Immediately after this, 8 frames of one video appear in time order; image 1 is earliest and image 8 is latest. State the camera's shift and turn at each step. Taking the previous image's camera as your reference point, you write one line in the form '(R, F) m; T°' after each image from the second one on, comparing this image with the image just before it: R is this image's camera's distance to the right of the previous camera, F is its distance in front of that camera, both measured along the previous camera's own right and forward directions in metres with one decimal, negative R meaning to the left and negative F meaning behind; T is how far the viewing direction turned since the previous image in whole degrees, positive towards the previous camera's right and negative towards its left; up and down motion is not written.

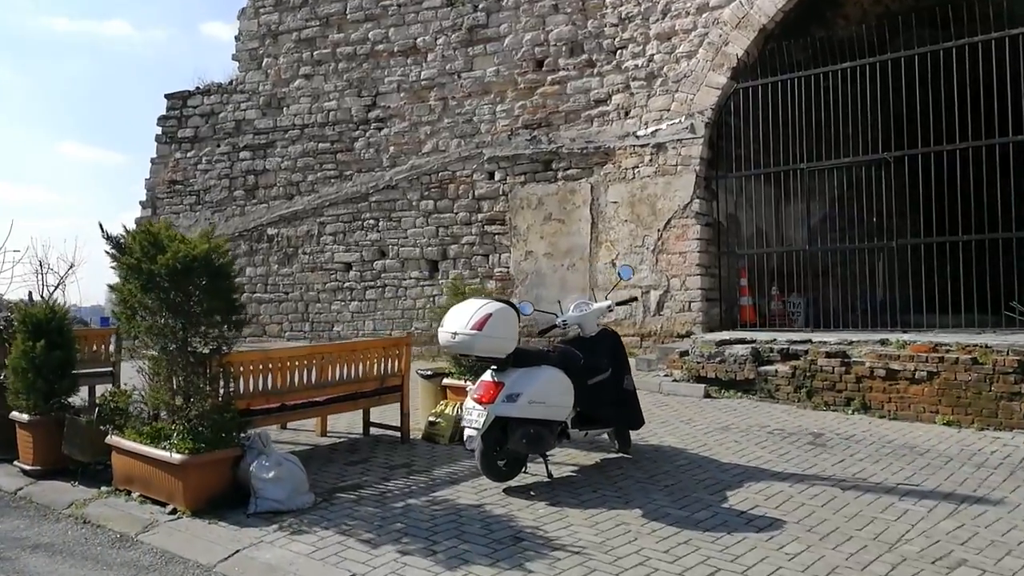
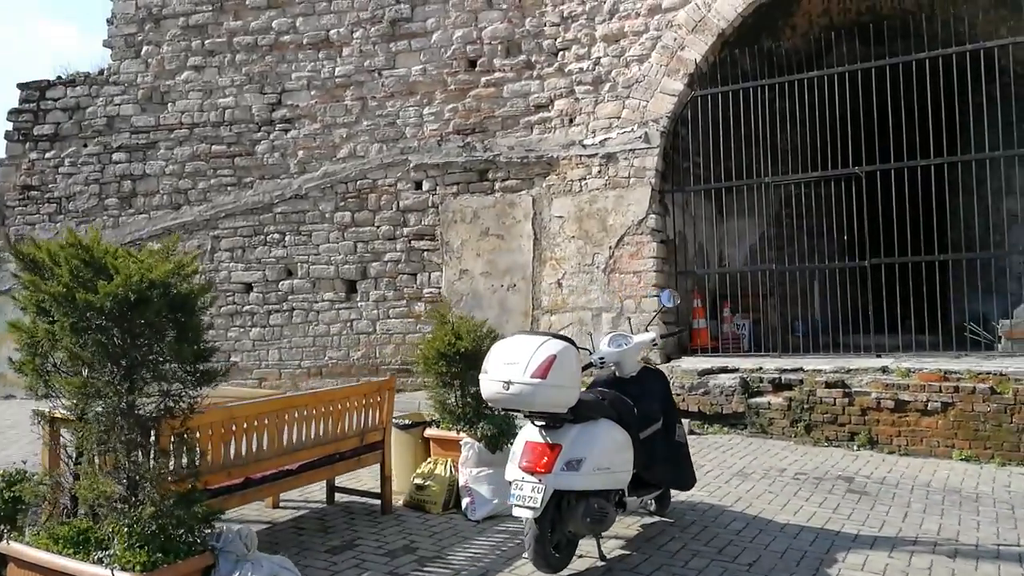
(-0.7, +0.9) m; +10°
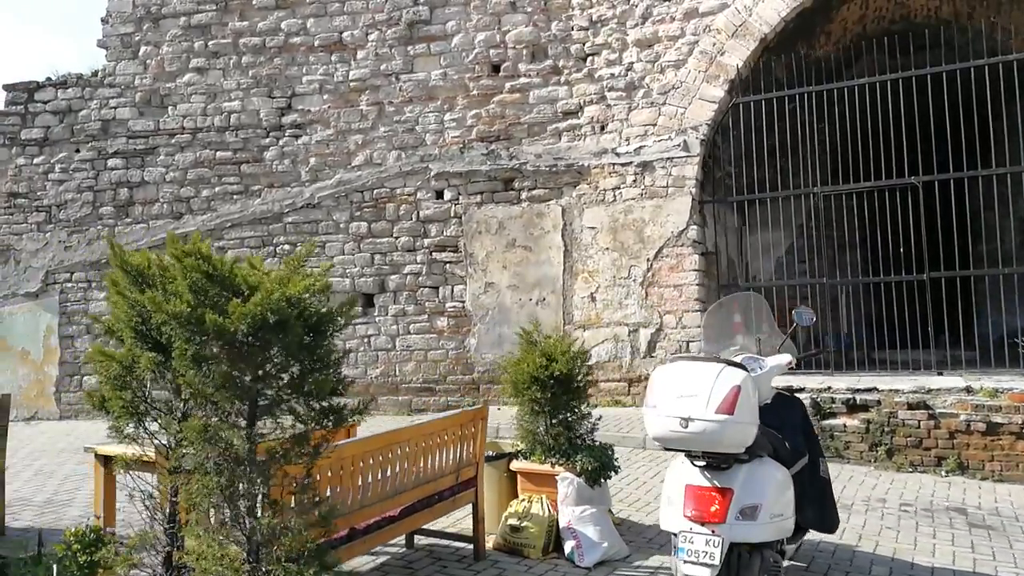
(-0.6, +0.4) m; +2°
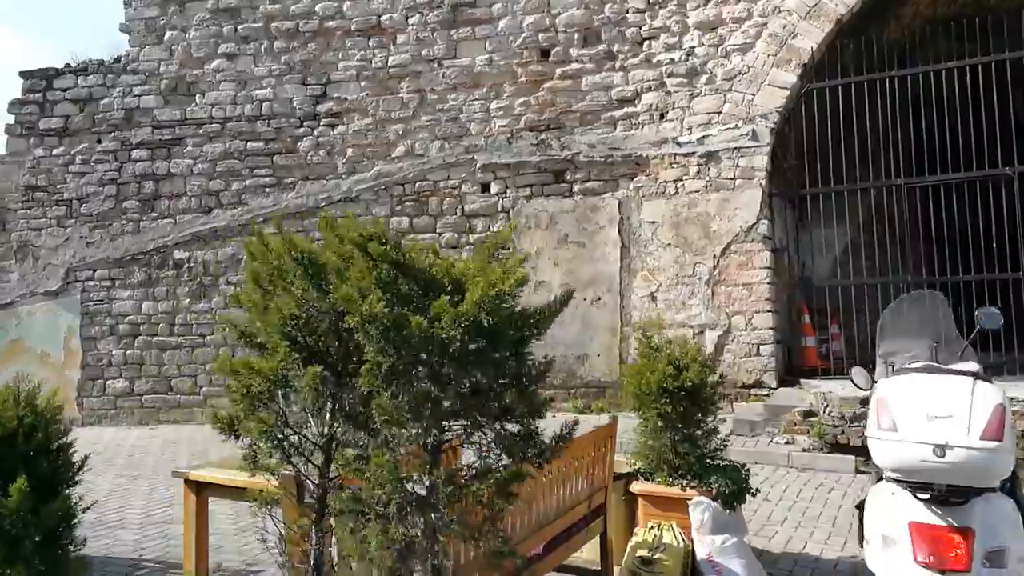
(-0.5, +0.4) m; 0°
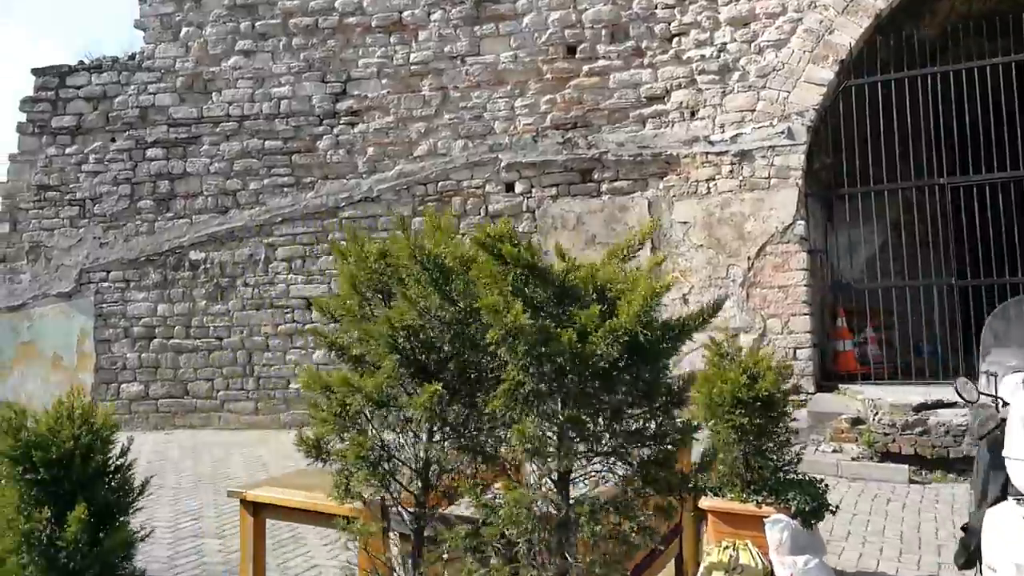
(-0.2, +0.2) m; 0°
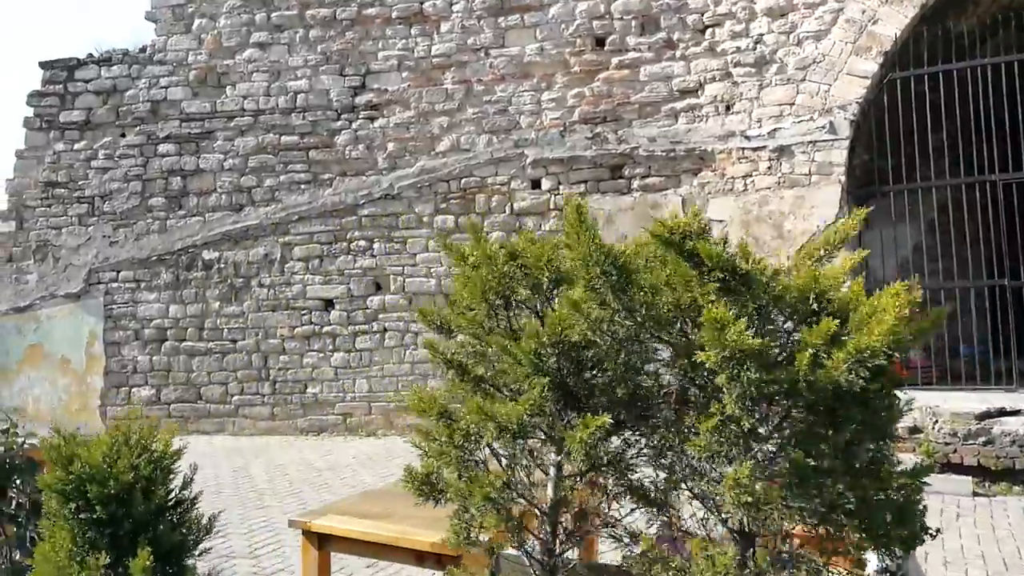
(-0.2, +0.3) m; 0°
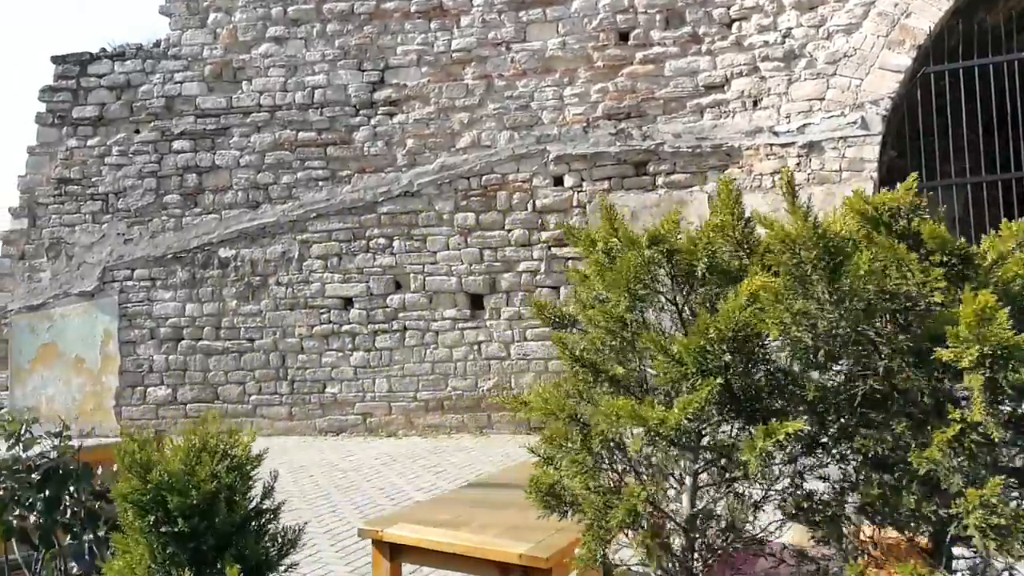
(-0.2, +0.1) m; 0°
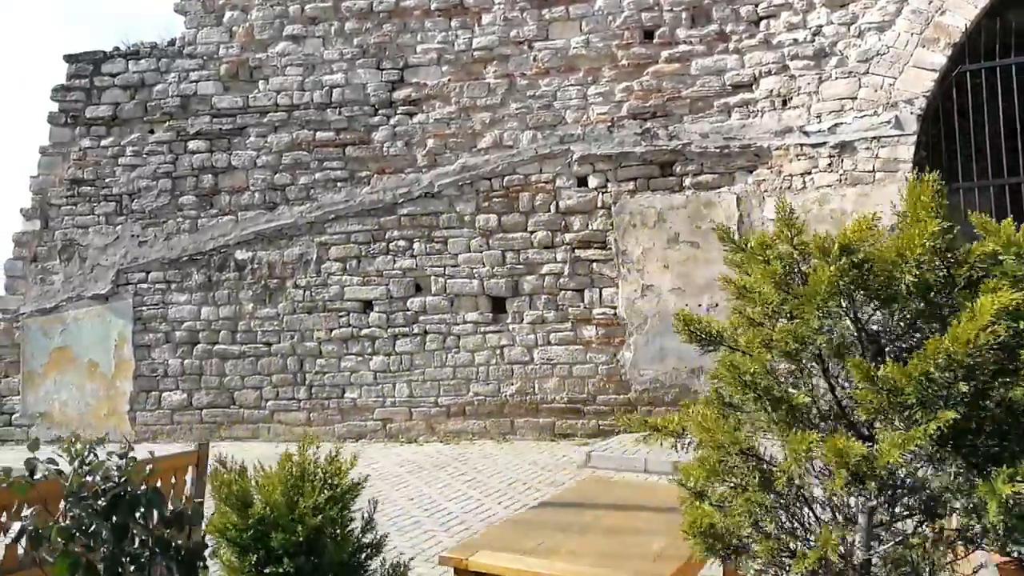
(-0.2, +0.1) m; 0°
